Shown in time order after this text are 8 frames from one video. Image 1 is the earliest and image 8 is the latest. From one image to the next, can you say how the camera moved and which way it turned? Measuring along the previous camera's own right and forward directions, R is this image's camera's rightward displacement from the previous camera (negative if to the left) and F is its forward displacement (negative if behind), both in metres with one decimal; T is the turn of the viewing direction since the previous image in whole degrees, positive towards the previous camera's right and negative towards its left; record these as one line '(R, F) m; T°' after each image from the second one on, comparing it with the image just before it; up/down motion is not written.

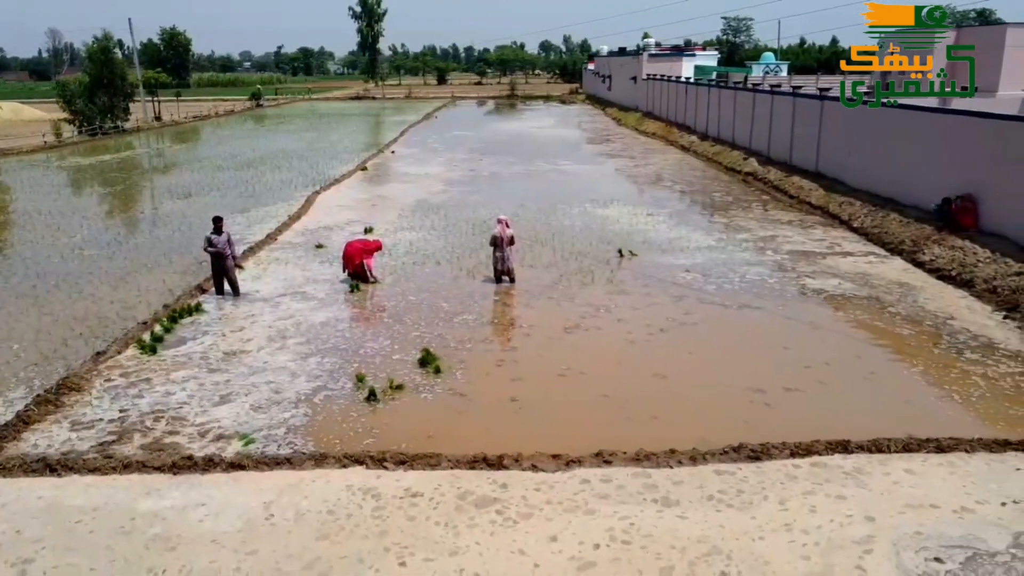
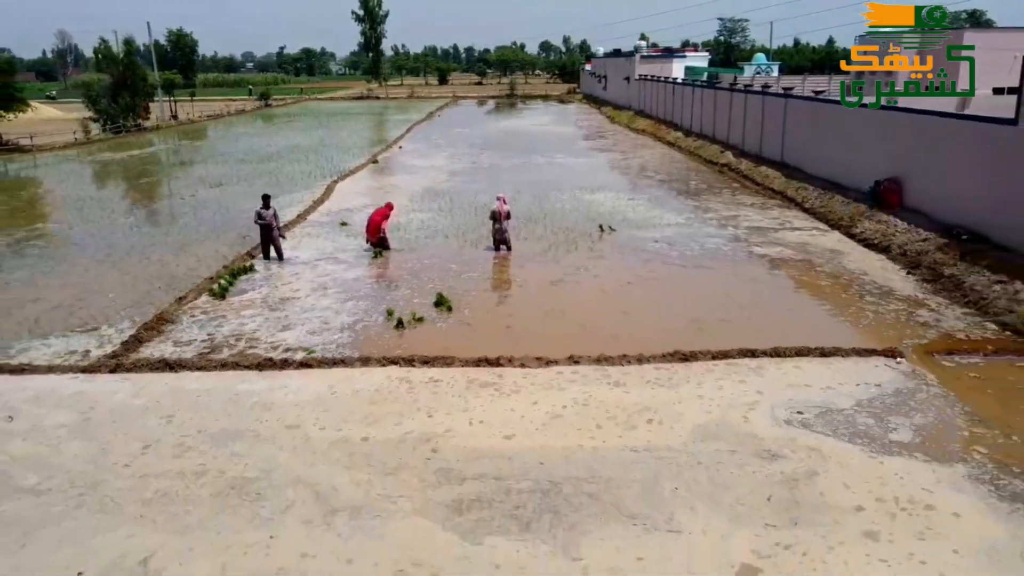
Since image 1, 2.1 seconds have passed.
(0.0, -1.5) m; 0°
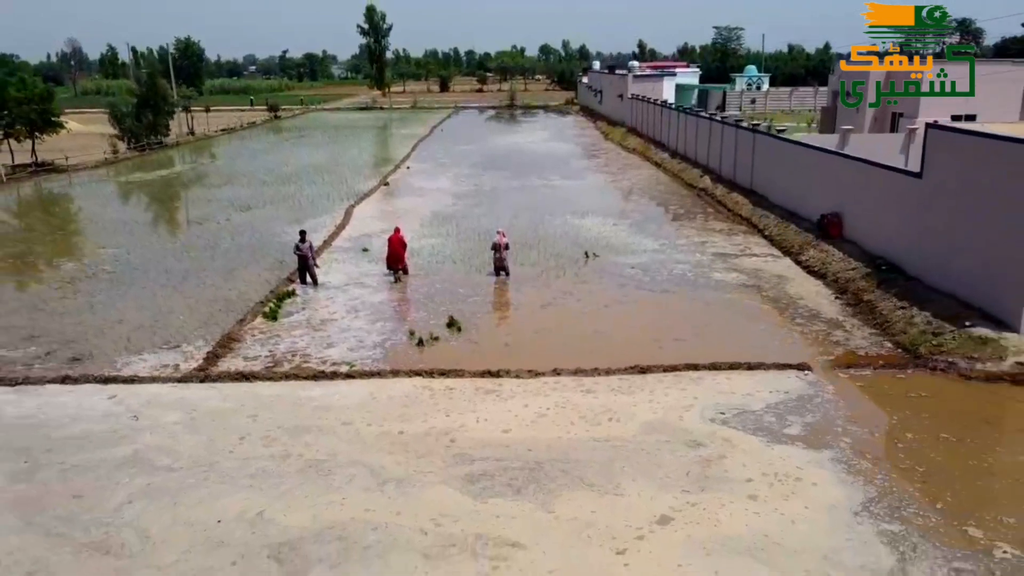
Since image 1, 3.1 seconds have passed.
(0.0, -1.7) m; 0°
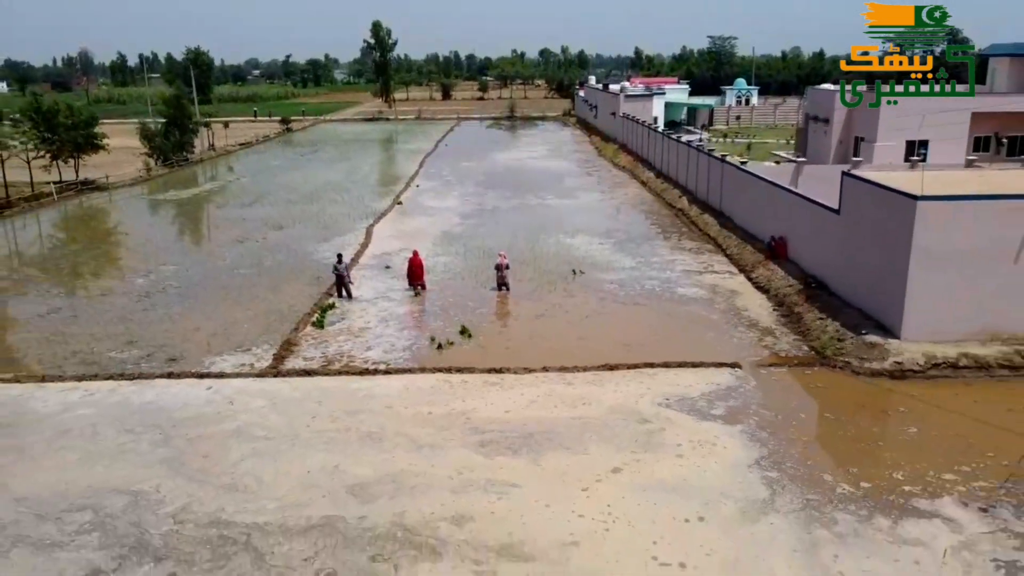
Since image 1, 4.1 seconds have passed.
(0.0, -2.2) m; 0°
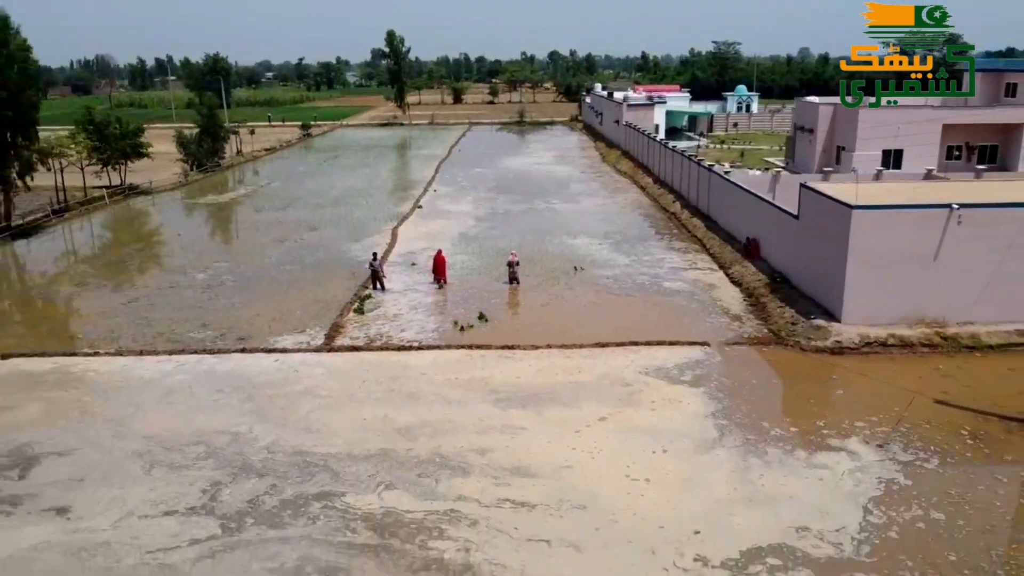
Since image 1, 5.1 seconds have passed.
(0.0, -2.1) m; -1°
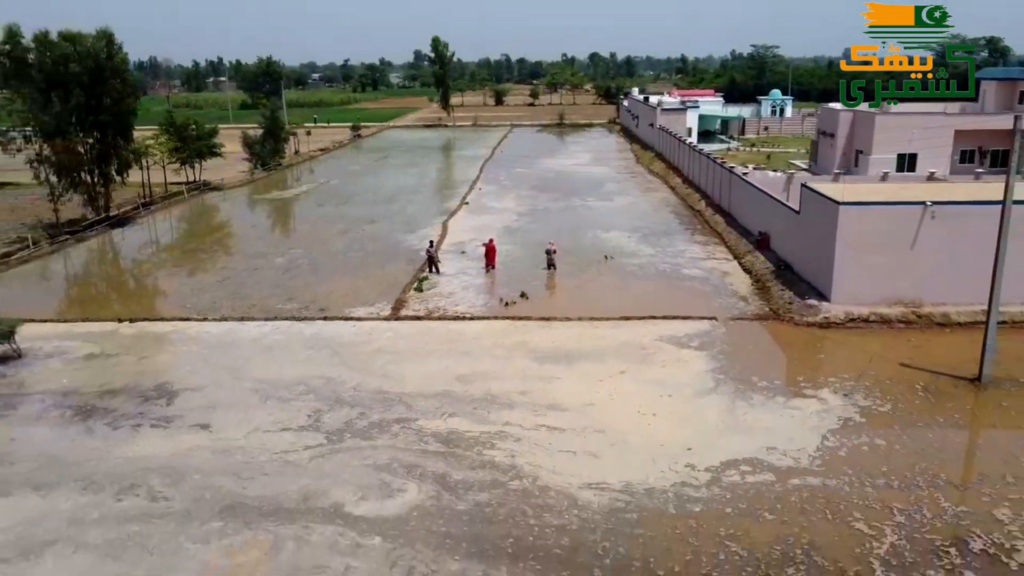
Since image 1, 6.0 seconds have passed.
(0.0, -2.2) m; -3°
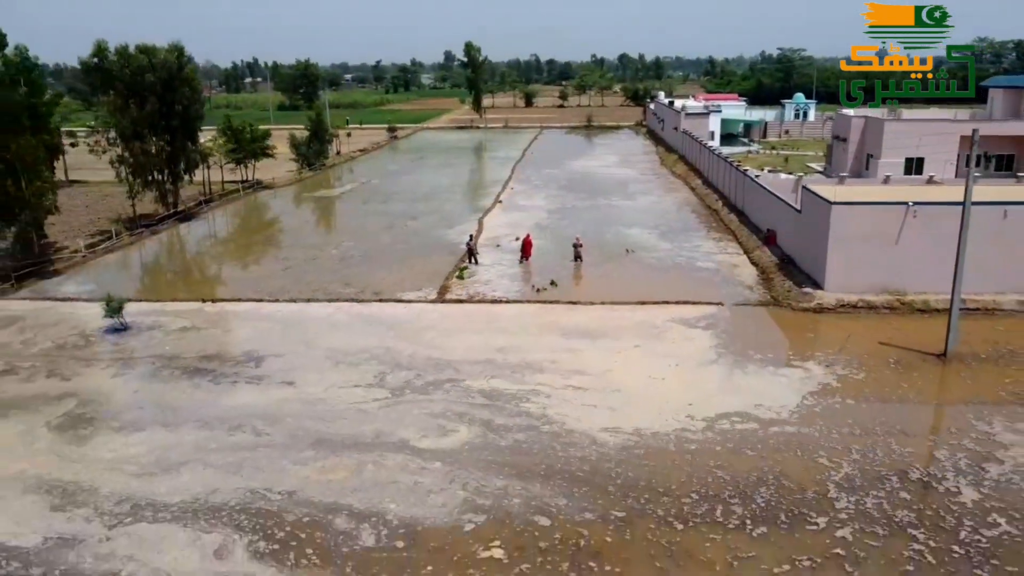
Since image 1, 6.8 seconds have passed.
(-0.1, -2.0) m; -2°
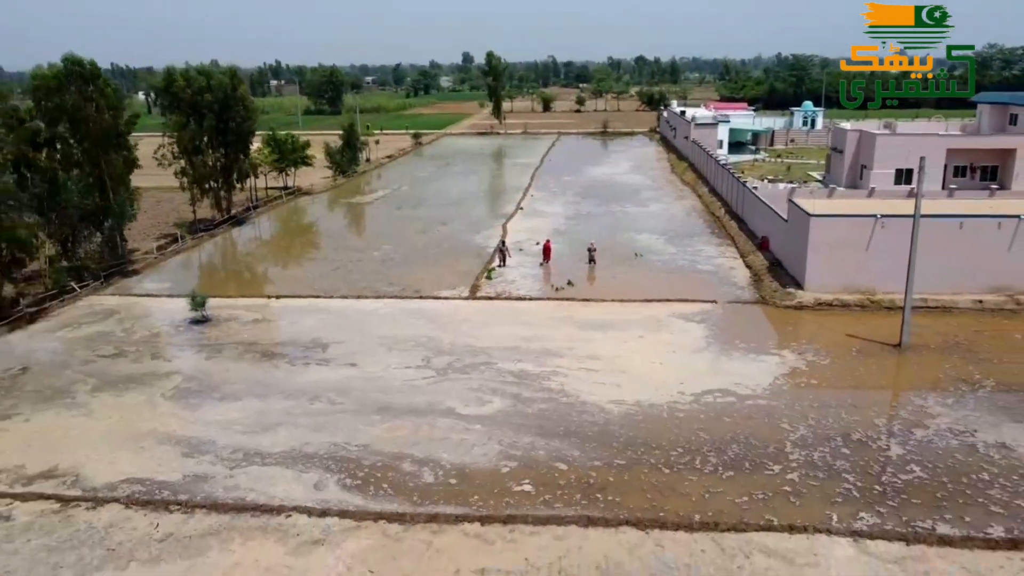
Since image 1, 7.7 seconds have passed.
(-0.1, -2.5) m; -1°
